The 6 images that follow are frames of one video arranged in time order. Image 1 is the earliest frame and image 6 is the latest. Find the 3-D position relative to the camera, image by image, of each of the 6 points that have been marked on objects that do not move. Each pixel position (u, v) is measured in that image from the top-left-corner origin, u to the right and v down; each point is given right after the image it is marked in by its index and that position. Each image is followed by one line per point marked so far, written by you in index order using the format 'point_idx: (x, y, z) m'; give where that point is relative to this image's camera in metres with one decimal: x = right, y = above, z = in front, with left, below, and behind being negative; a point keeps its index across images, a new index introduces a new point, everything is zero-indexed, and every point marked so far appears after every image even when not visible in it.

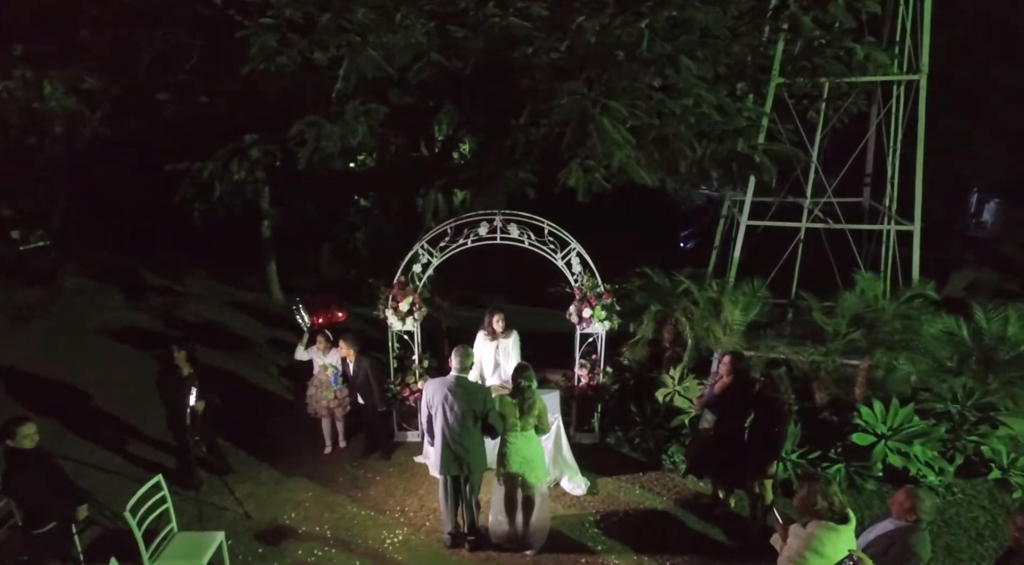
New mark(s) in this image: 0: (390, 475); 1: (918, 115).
0: (-1.3, -2.1, +7.0) m
1: (+4.3, +1.8, +6.8) m
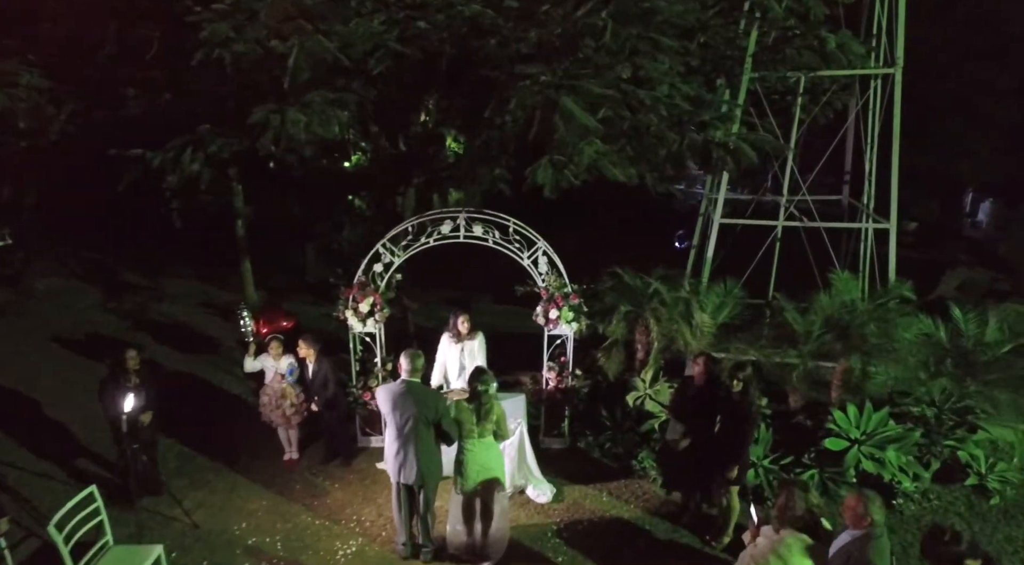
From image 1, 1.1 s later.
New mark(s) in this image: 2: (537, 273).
0: (-1.7, -2.1, +6.7) m
1: (+3.9, +1.8, +6.6) m
2: (+0.3, +0.1, +7.4) m
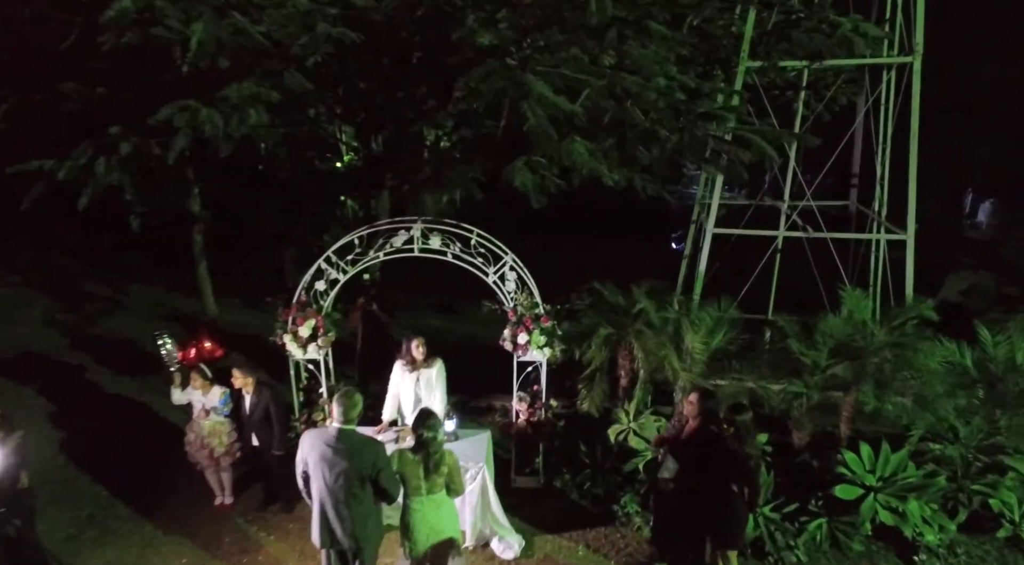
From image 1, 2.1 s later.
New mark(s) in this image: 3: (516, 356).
0: (-2.1, -2.3, +5.9) m
1: (+3.6, +1.6, +5.7) m
2: (-0.1, -0.1, +6.5) m
3: (0.0, -0.7, +6.2) m
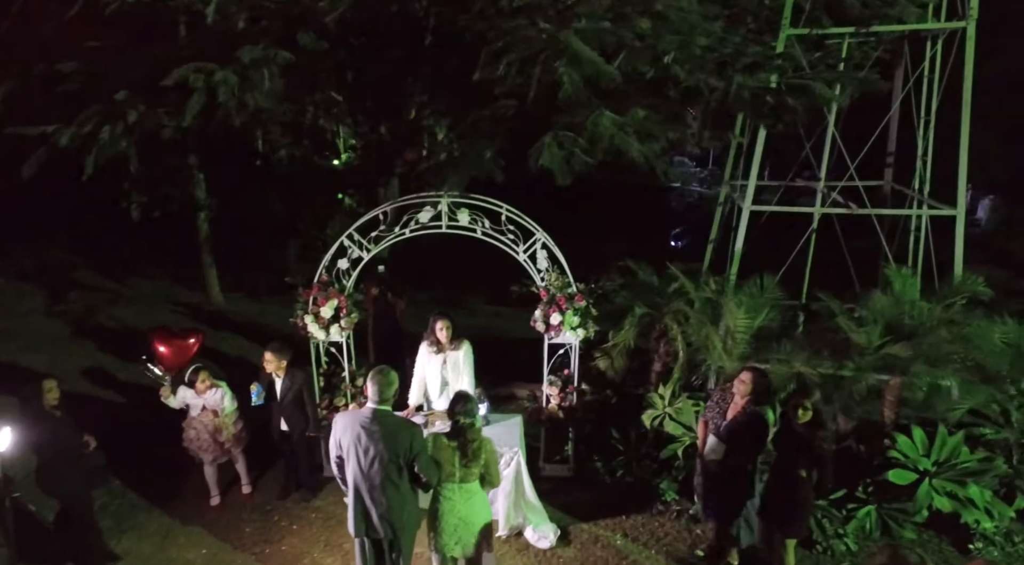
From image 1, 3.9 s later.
0: (-1.8, -2.1, +5.6) m
1: (+3.9, +1.8, +5.4) m
2: (+0.2, +0.1, +6.2) m
3: (+0.3, -0.5, +6.0) m
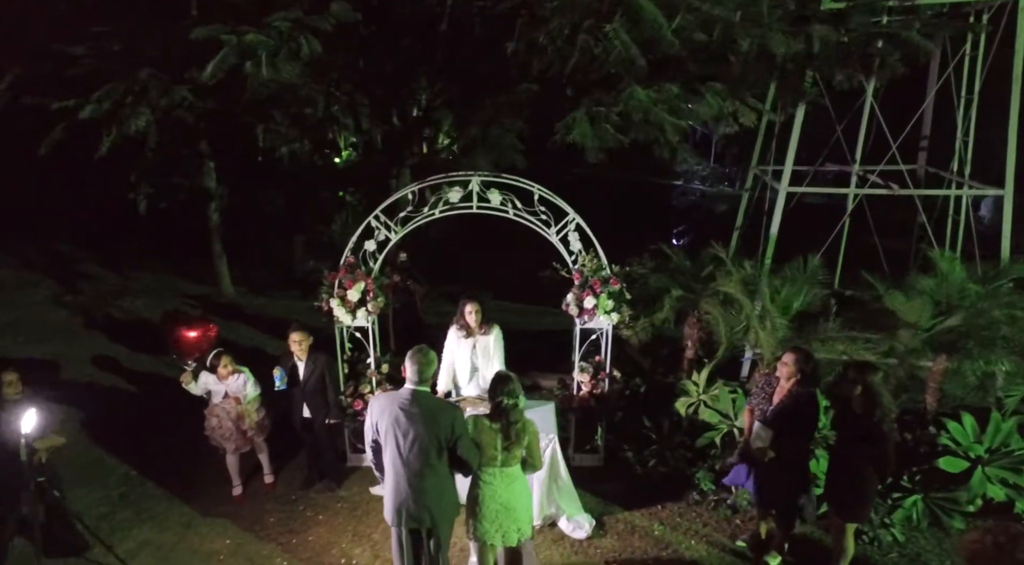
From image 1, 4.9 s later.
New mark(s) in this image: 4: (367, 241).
0: (-1.5, -2.0, +5.4) m
1: (+4.2, +2.0, +5.3) m
2: (+0.5, +0.3, +6.0) m
3: (+0.6, -0.4, +5.8) m
4: (-1.3, +0.4, +5.6) m
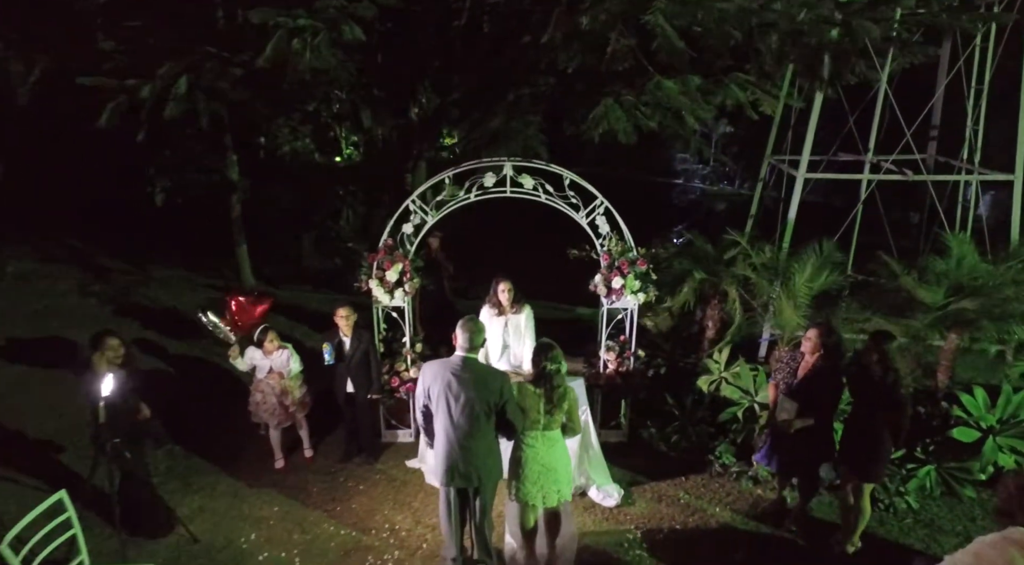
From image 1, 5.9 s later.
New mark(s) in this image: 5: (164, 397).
0: (-1.2, -1.8, +5.6) m
1: (+4.4, +2.2, +5.5) m
2: (+0.8, +0.4, +6.3) m
3: (+0.9, -0.2, +6.1) m
4: (-1.0, +0.5, +5.8) m
5: (-3.9, -1.3, +7.2) m
